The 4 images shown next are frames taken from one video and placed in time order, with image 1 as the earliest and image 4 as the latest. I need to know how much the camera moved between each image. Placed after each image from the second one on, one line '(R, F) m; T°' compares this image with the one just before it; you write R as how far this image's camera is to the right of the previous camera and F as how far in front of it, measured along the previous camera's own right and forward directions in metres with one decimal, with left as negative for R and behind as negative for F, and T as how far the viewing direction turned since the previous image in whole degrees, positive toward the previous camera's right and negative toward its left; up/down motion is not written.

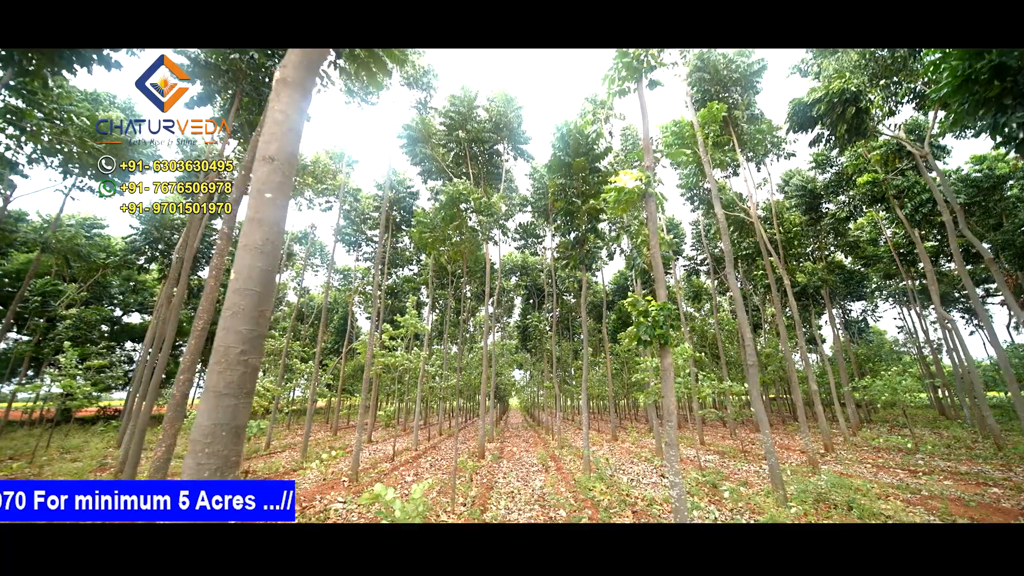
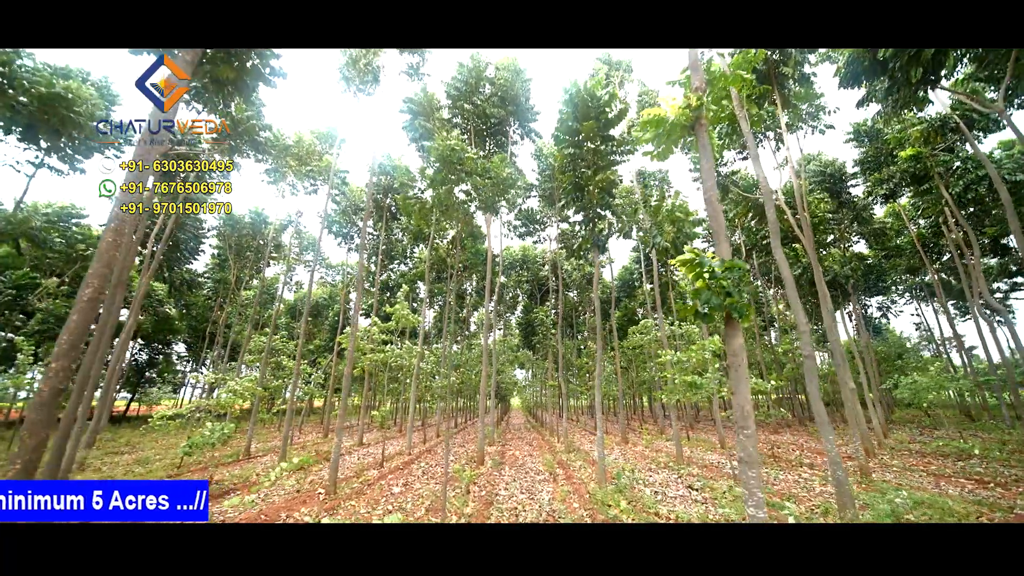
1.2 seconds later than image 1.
(0.0, +0.9) m; 0°
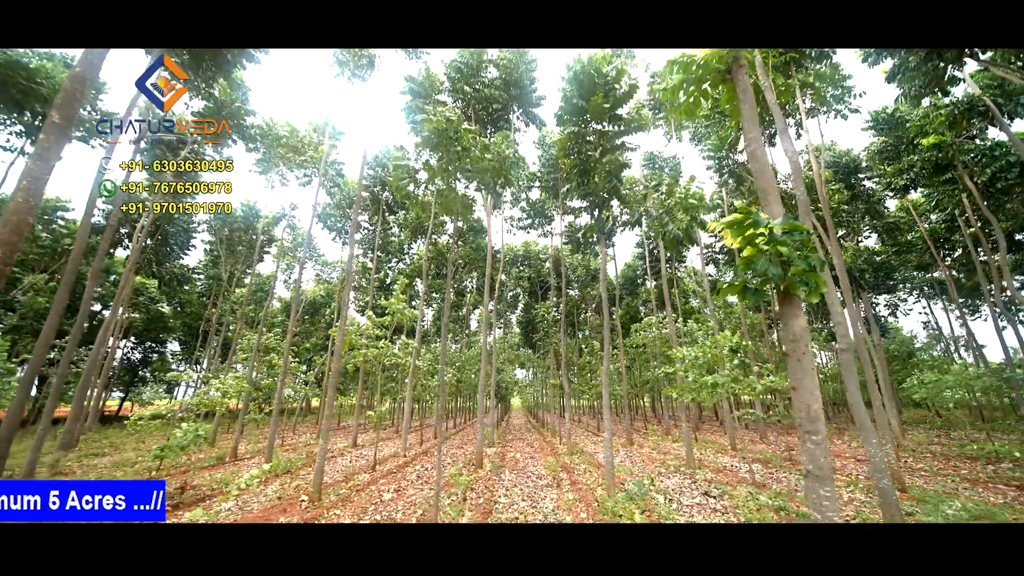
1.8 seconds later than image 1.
(0.0, +0.4) m; 0°
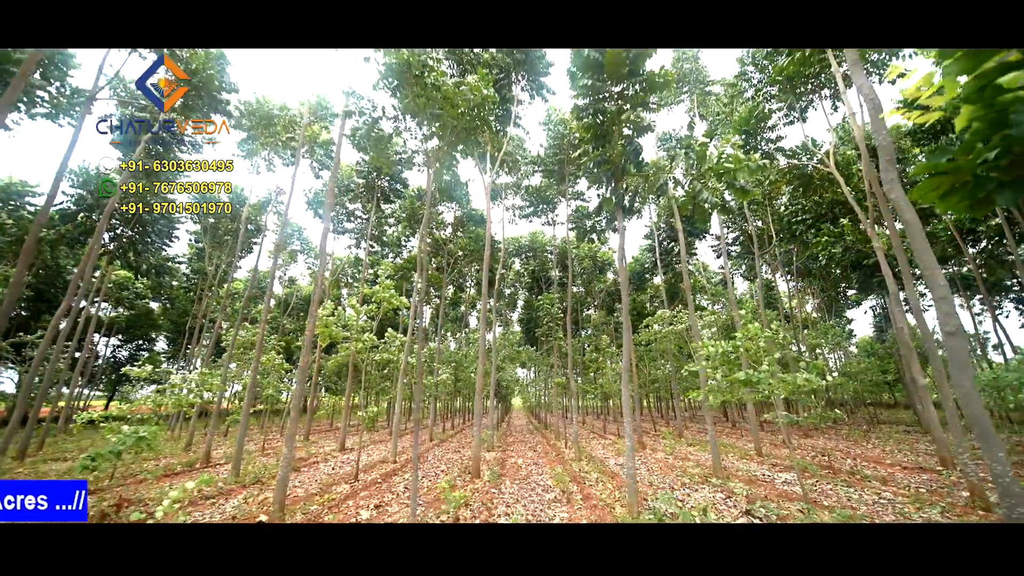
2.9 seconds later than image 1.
(0.0, +0.8) m; 0°
